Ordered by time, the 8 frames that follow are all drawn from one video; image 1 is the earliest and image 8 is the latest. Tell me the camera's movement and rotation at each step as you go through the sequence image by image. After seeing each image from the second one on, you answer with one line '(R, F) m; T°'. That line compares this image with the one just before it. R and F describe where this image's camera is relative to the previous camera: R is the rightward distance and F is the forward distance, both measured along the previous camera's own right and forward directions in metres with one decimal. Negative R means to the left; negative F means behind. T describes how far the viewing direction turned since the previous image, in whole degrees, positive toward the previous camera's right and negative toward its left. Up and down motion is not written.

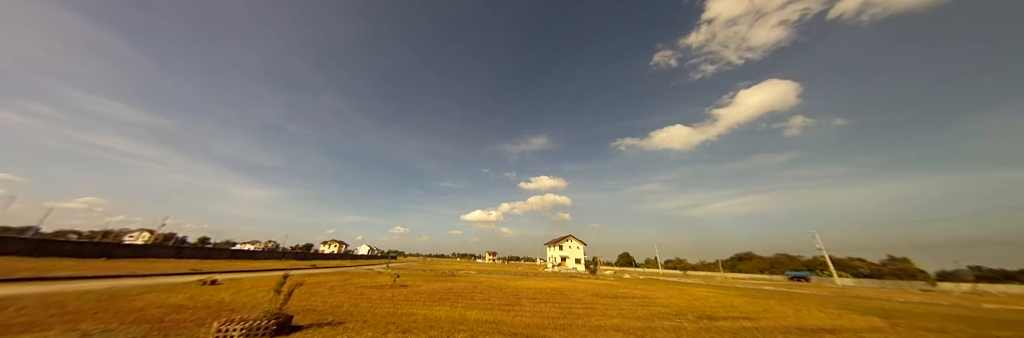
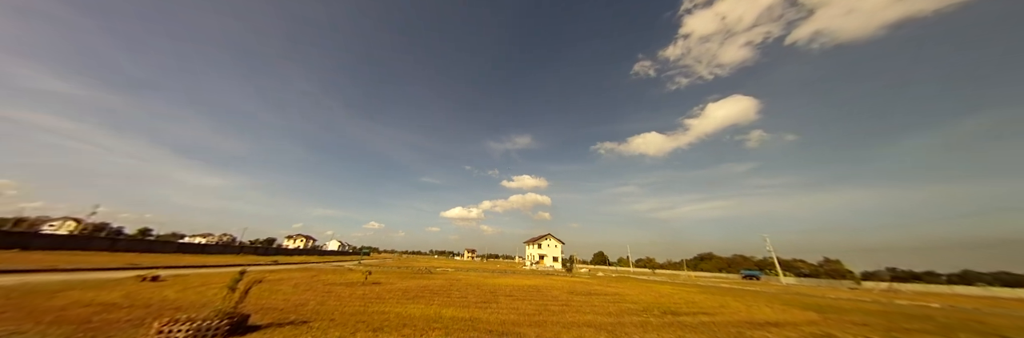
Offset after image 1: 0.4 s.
(-0.2, -0.1) m; +5°
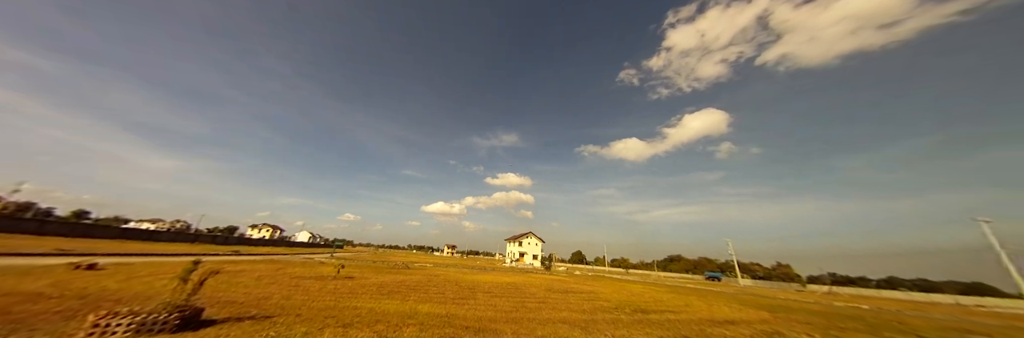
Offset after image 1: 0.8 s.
(-0.1, -0.1) m; +4°
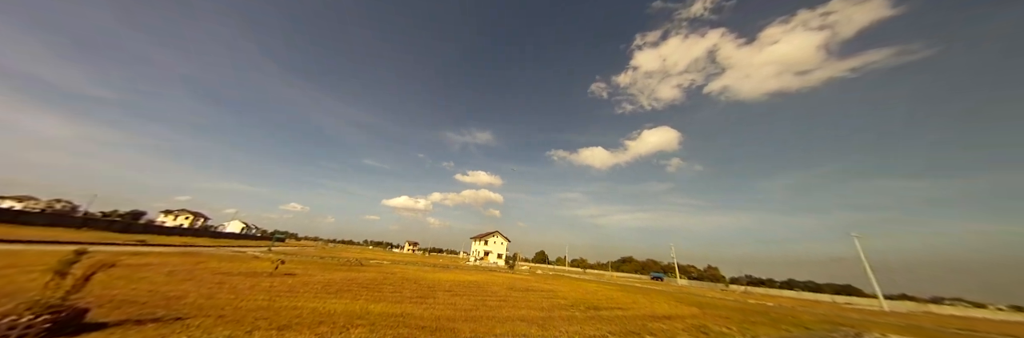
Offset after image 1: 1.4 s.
(-0.2, 0.0) m; +8°
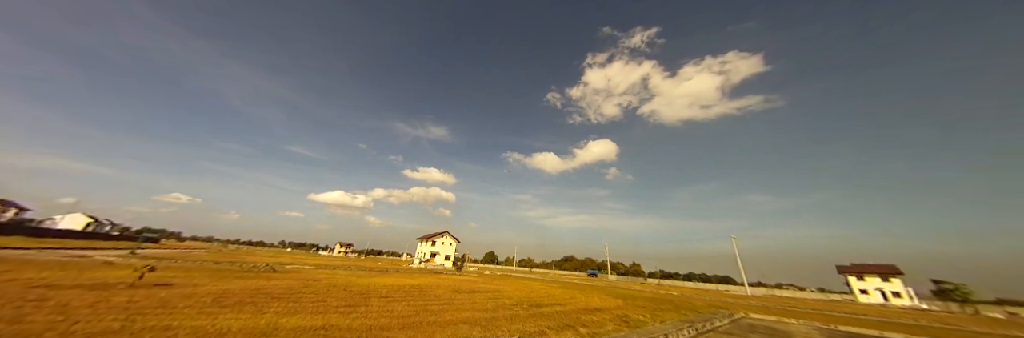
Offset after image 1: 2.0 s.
(-0.3, +0.4) m; +12°
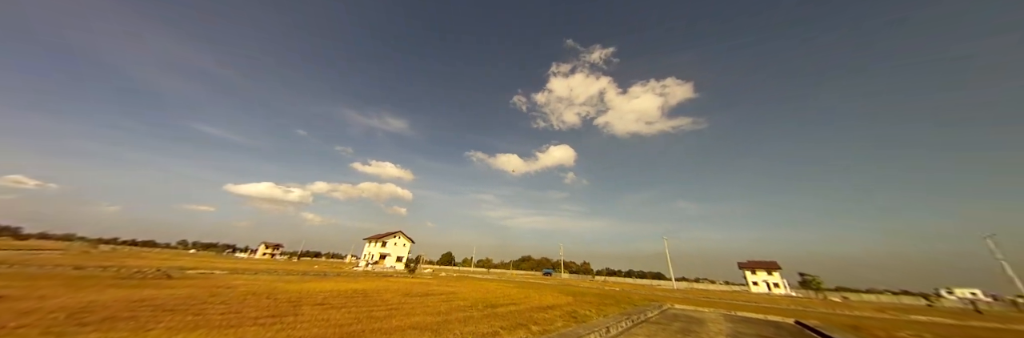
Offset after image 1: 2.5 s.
(-0.2, +0.4) m; +9°
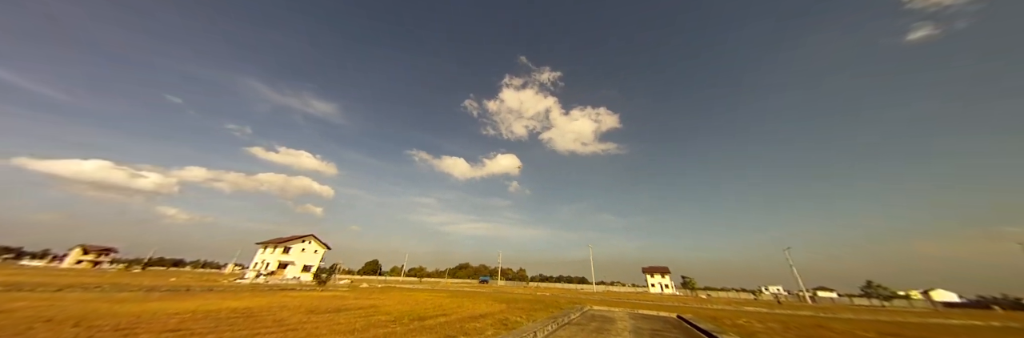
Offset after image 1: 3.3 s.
(+0.1, +0.5) m; +13°
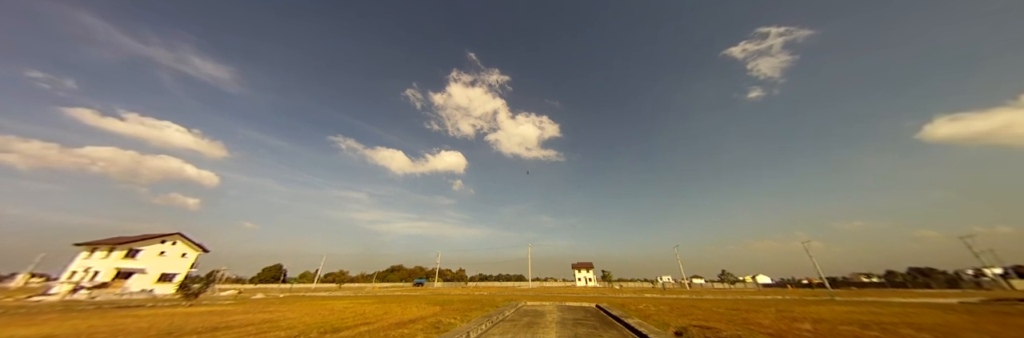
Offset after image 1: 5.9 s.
(+0.1, +0.2) m; +13°
